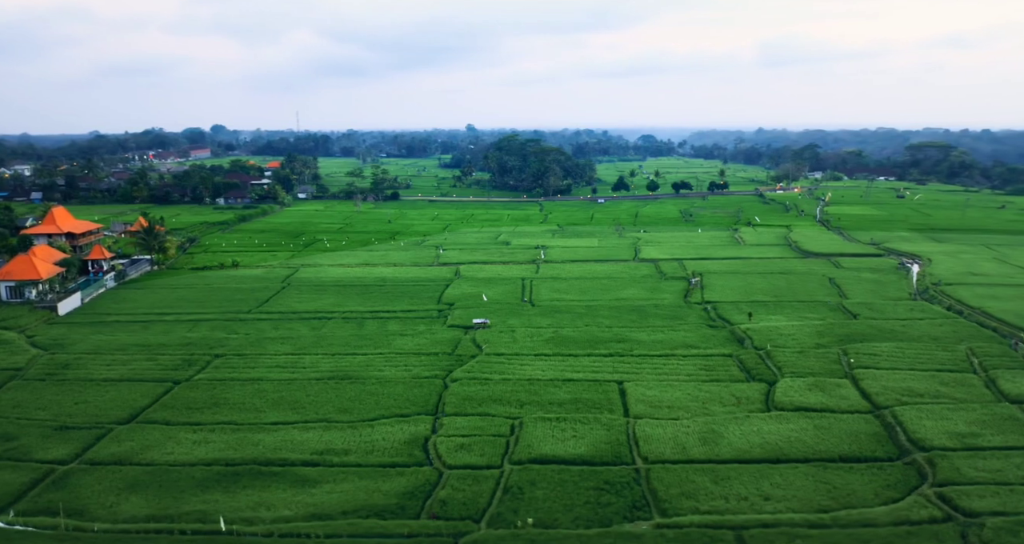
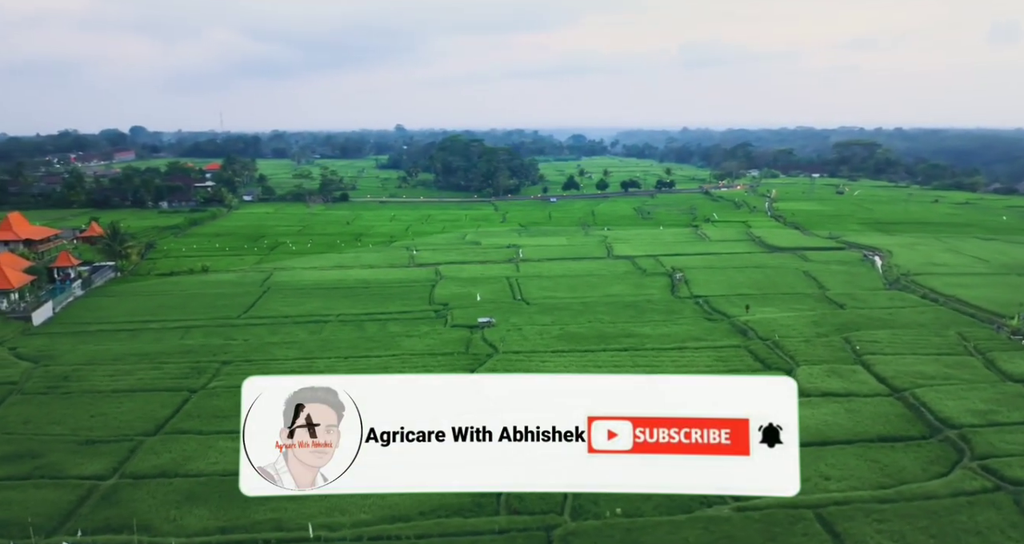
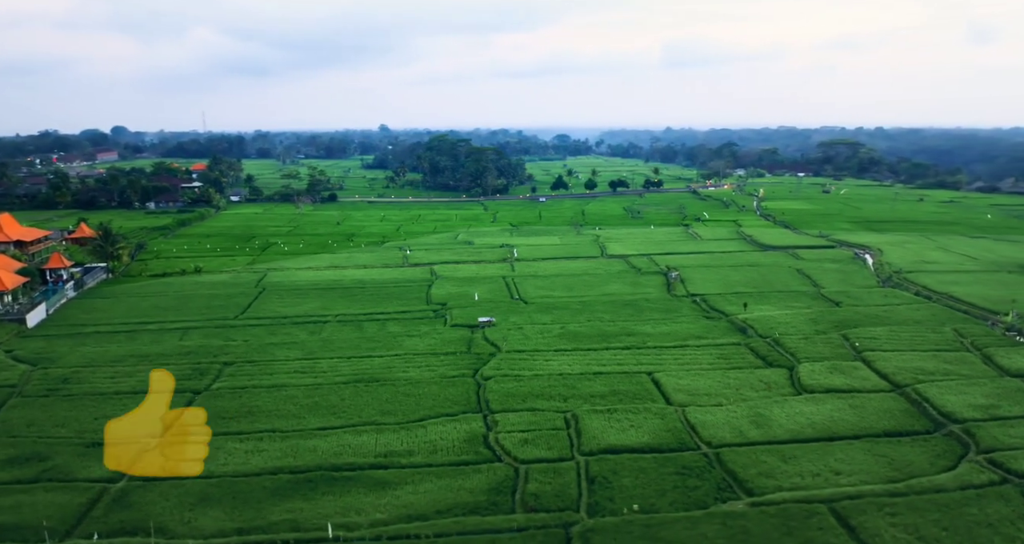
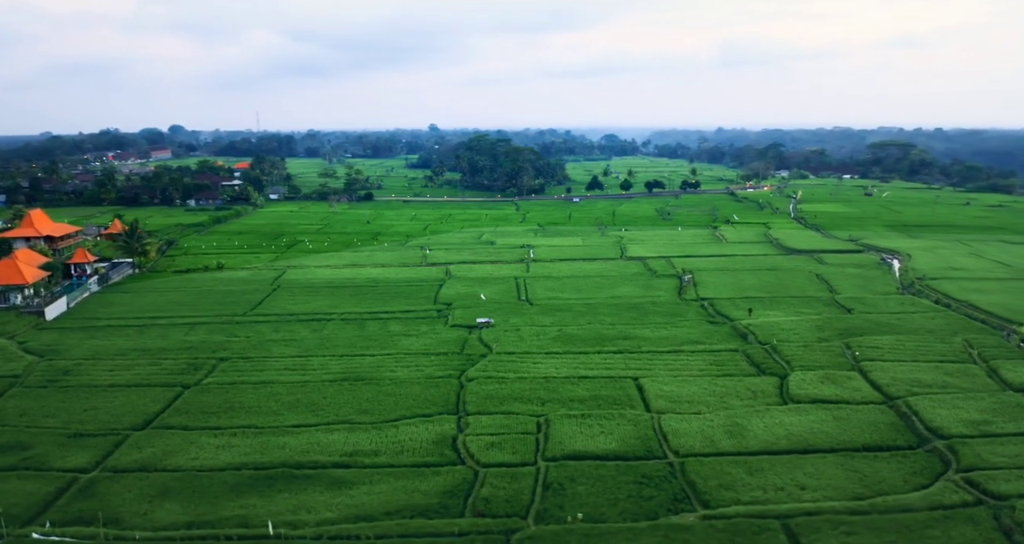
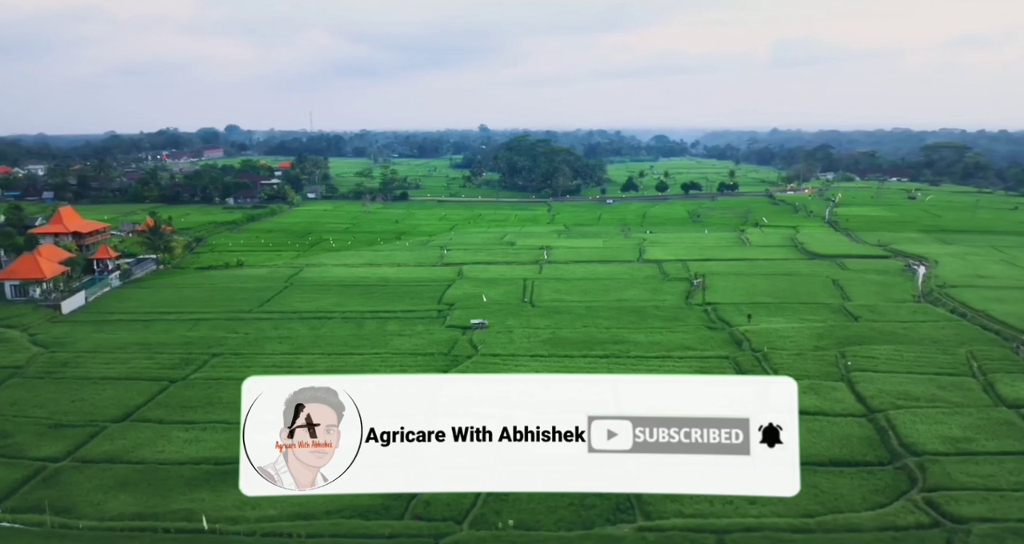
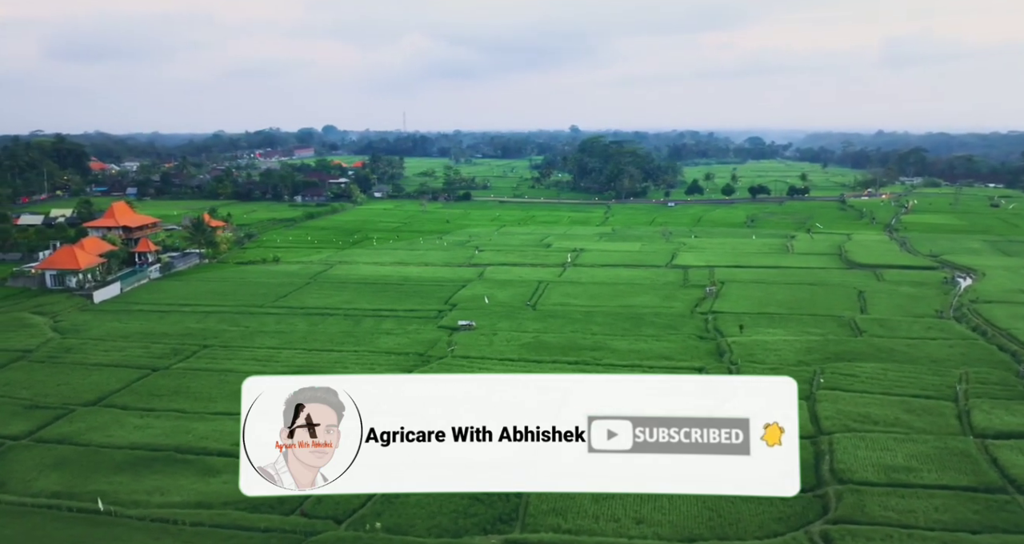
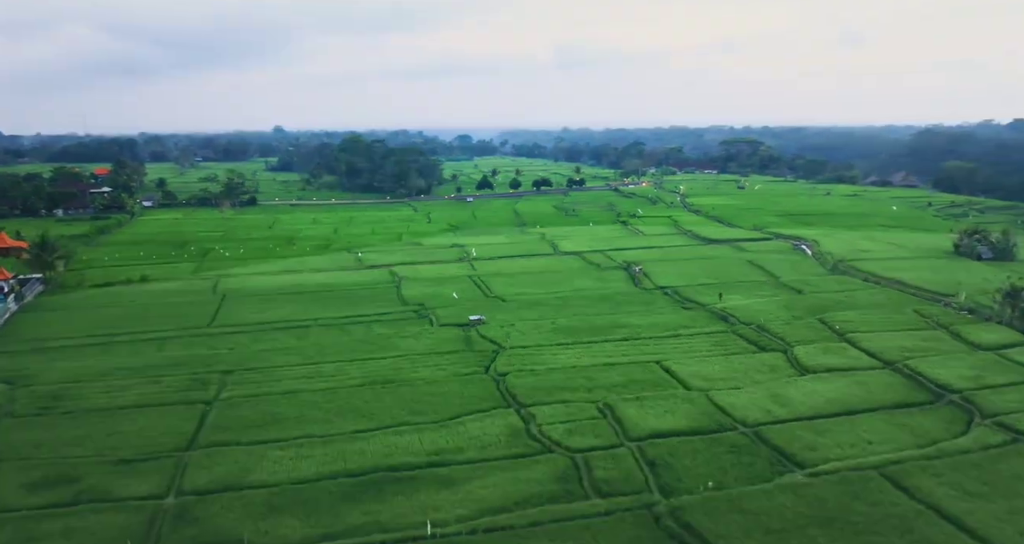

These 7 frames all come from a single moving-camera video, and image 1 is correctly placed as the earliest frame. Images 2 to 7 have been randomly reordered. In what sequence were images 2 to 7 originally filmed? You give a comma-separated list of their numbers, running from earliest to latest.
4, 3, 7, 2, 5, 6
